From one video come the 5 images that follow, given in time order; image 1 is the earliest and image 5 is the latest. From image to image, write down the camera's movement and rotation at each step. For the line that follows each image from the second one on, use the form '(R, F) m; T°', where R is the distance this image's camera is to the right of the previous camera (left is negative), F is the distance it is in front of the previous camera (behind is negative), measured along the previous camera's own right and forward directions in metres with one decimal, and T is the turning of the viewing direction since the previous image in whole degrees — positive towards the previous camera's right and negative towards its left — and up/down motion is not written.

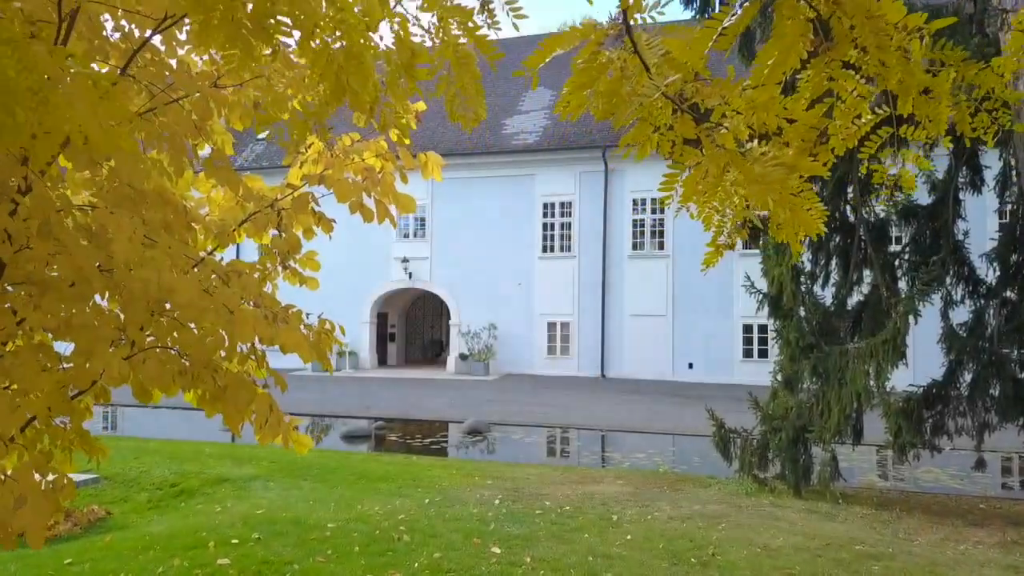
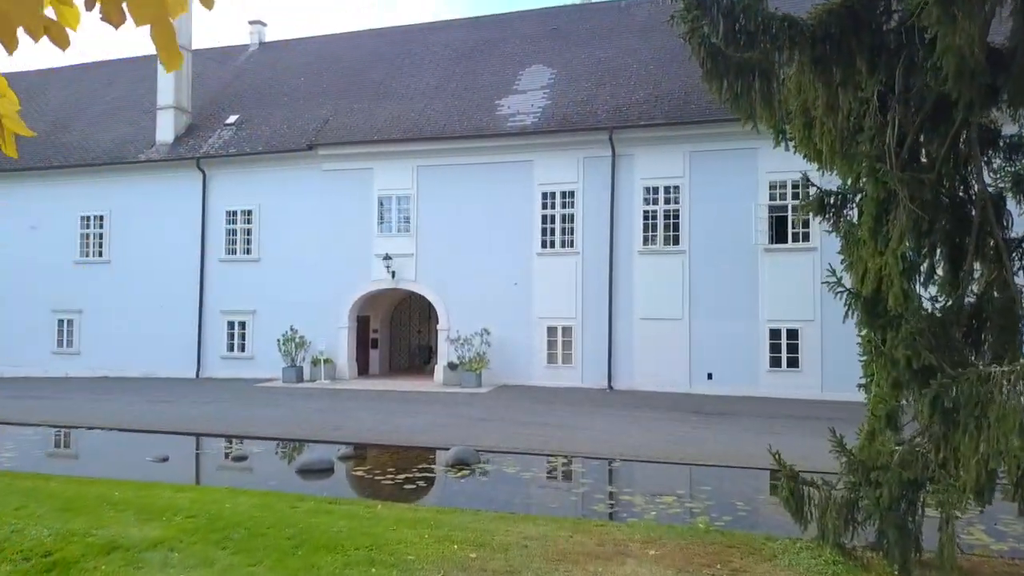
(0.0, +2.6) m; 0°
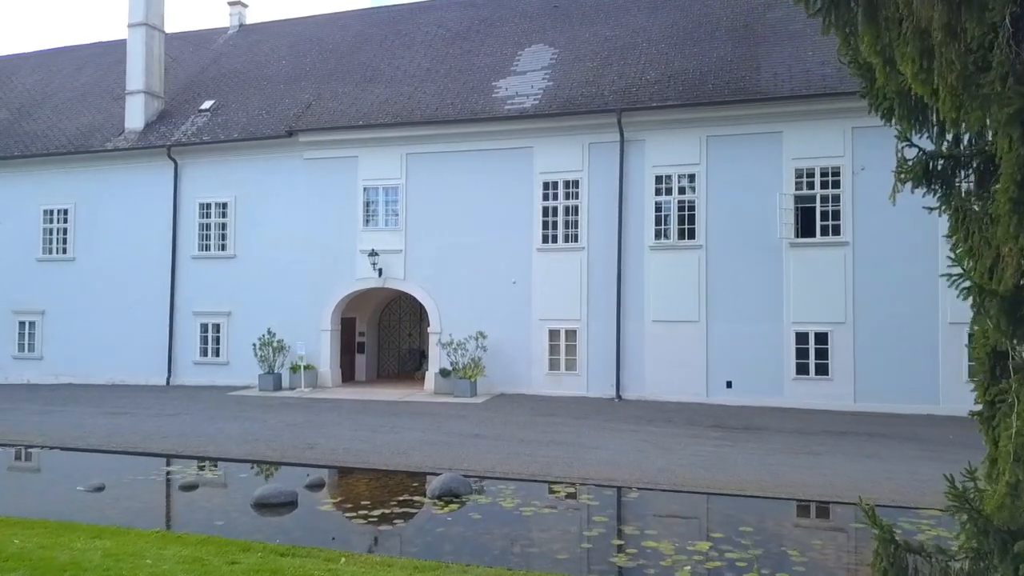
(0.0, +1.9) m; 0°
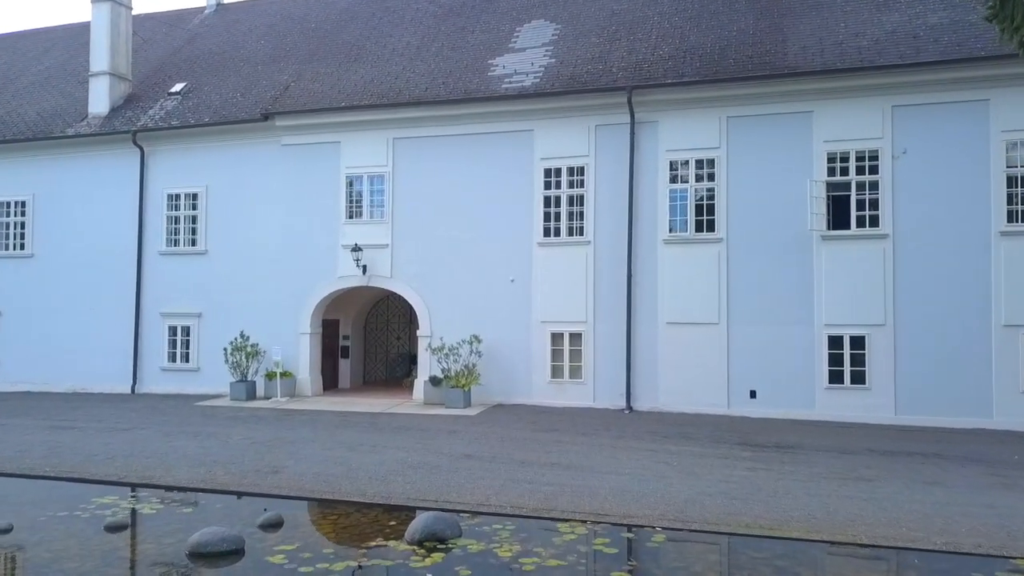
(0.0, +1.9) m; 0°
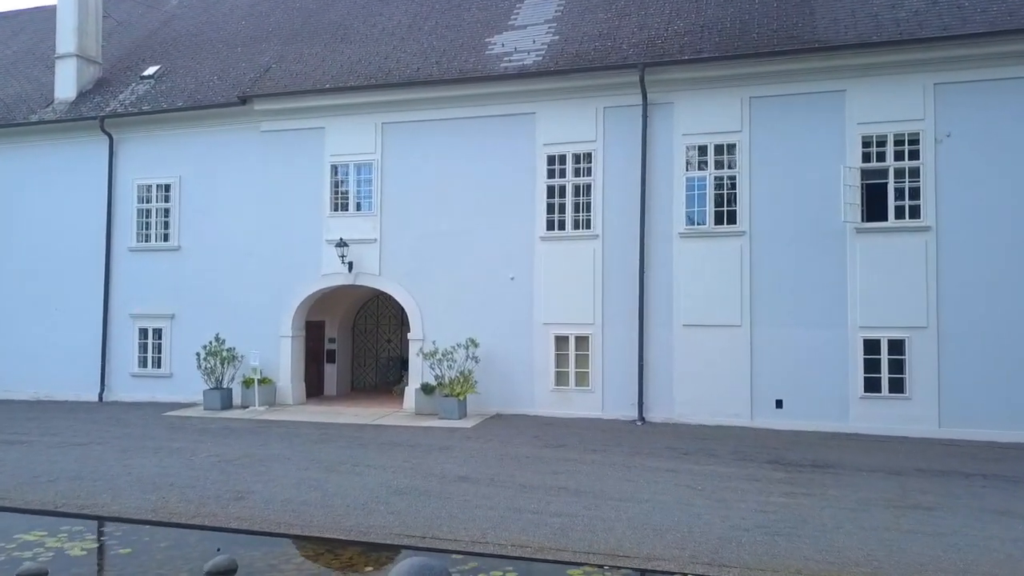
(0.0, +1.5) m; 0°
